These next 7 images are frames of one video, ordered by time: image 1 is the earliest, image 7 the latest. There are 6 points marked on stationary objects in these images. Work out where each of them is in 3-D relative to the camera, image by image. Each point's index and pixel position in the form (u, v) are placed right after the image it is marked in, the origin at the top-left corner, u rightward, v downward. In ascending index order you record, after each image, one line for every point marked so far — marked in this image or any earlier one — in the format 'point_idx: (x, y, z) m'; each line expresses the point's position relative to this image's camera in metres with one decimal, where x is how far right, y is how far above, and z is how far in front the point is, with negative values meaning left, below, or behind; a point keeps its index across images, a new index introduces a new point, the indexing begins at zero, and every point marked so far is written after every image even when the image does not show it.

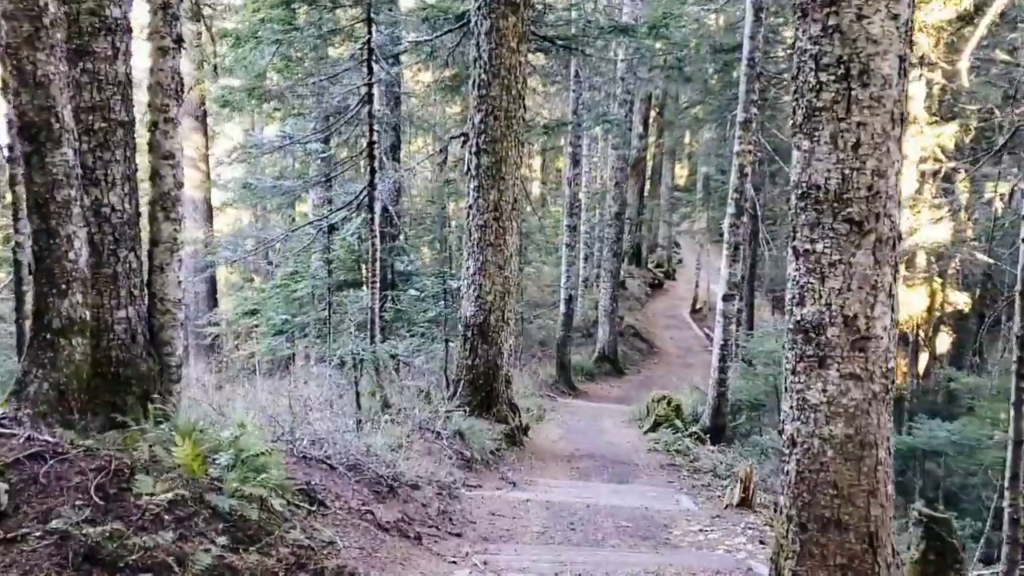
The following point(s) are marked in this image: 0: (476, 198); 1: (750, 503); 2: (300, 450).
0: (-0.5, +1.3, +10.4) m
1: (+2.7, -2.4, +7.9) m
2: (-1.8, -1.4, +6.0) m
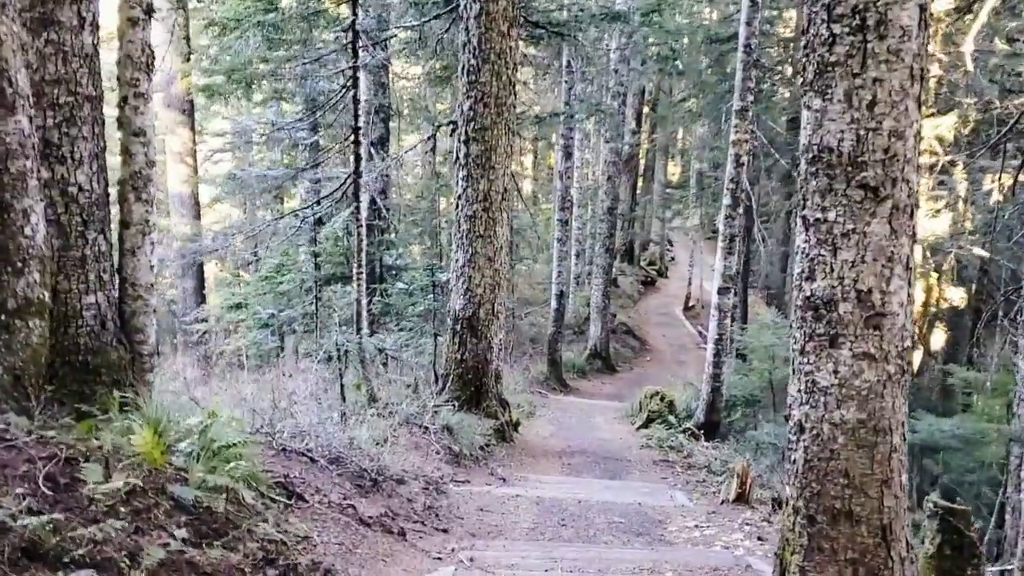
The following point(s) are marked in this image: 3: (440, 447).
0: (-0.6, +1.4, +10.2) m
1: (+2.5, -2.3, +7.6) m
2: (-1.9, -1.3, +5.8) m
3: (-0.9, -1.9, +8.8) m
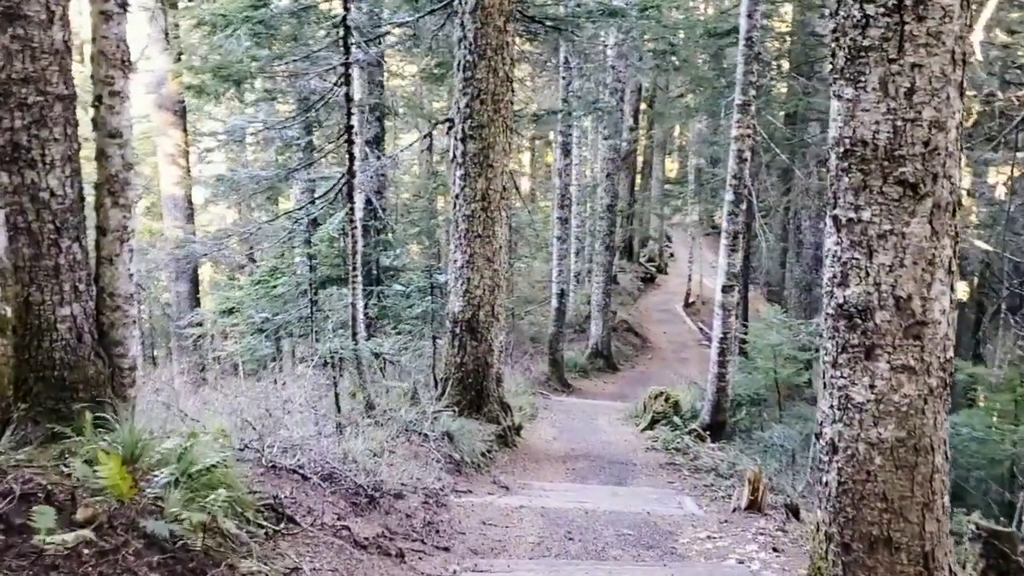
0: (-0.7, +1.4, +9.9) m
1: (+2.6, -2.3, +7.4) m
2: (-1.8, -1.3, +5.5) m
3: (-0.9, -2.0, +8.5) m
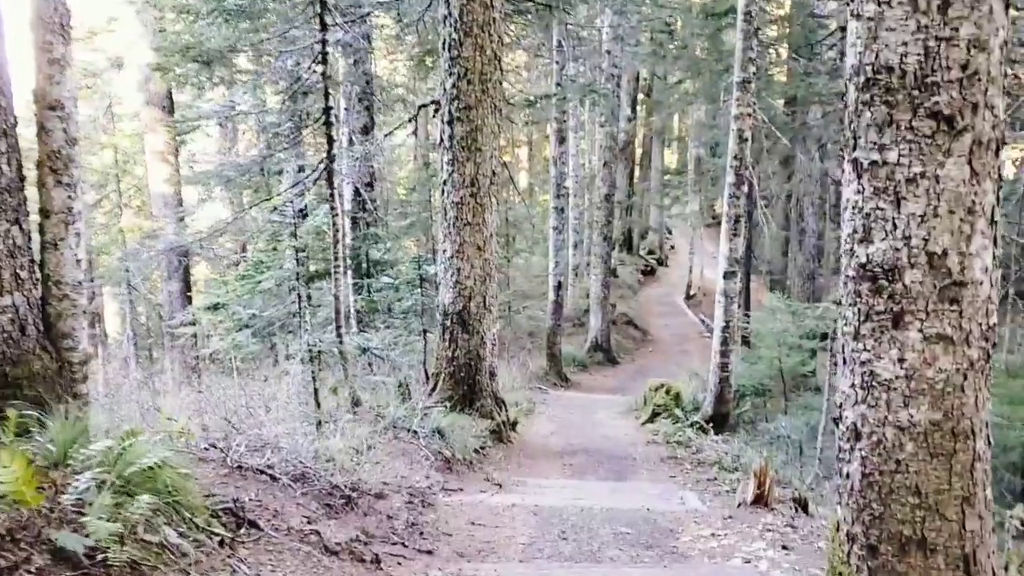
0: (-0.8, +1.5, +9.4) m
1: (+2.5, -2.1, +6.9) m
2: (-1.9, -1.2, +5.0) m
3: (-0.9, -1.8, +8.1) m
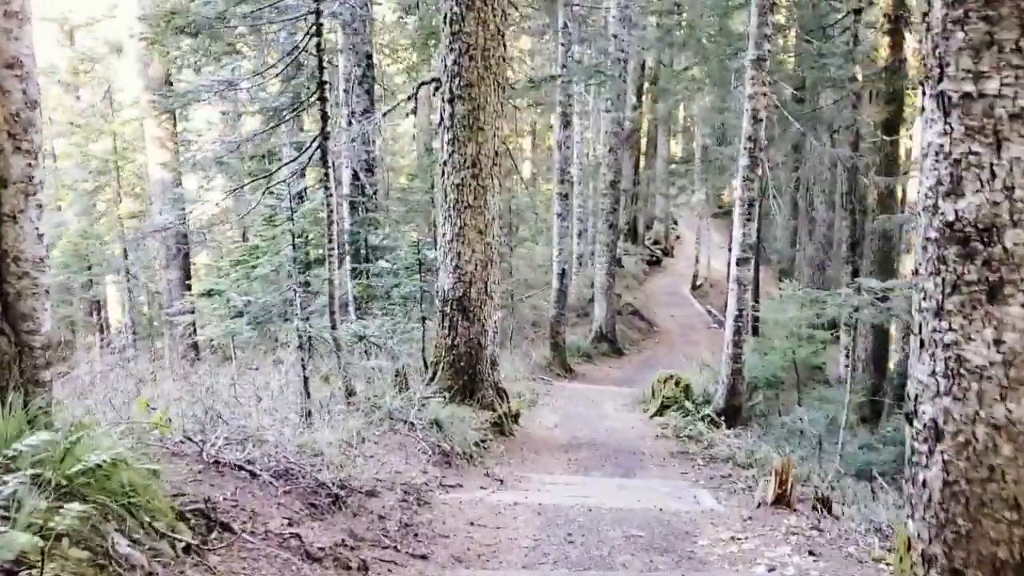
0: (-0.8, +1.7, +8.9) m
1: (+2.5, -1.9, +6.5) m
2: (-1.9, -1.1, +4.6) m
3: (-0.9, -1.7, +7.6) m
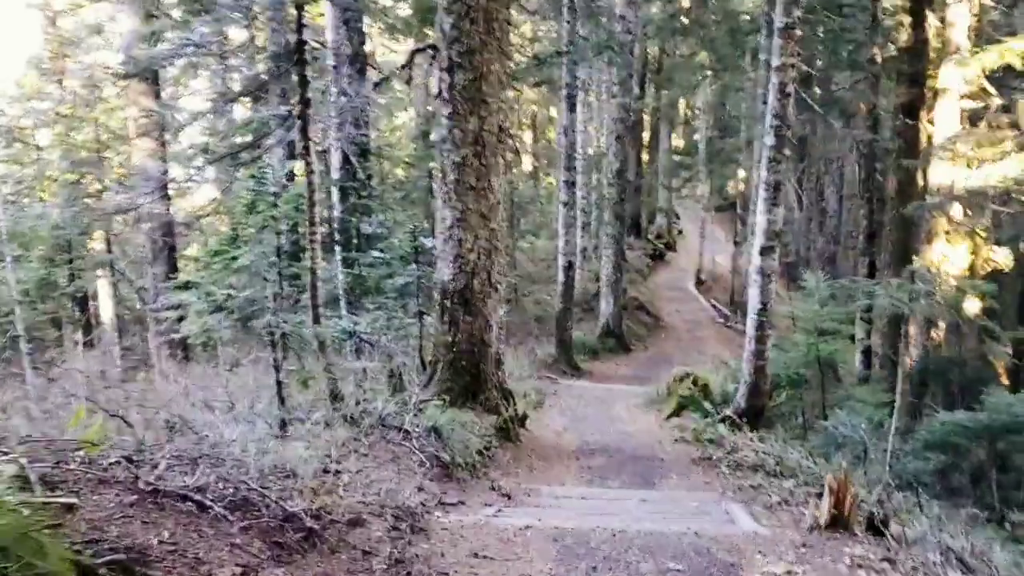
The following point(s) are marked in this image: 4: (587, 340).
0: (-0.7, +1.8, +8.0) m
1: (+2.6, -1.8, +5.5) m
2: (-1.9, -1.0, +3.7) m
3: (-0.8, -1.6, +6.7) m
4: (+2.0, -1.4, +19.1) m
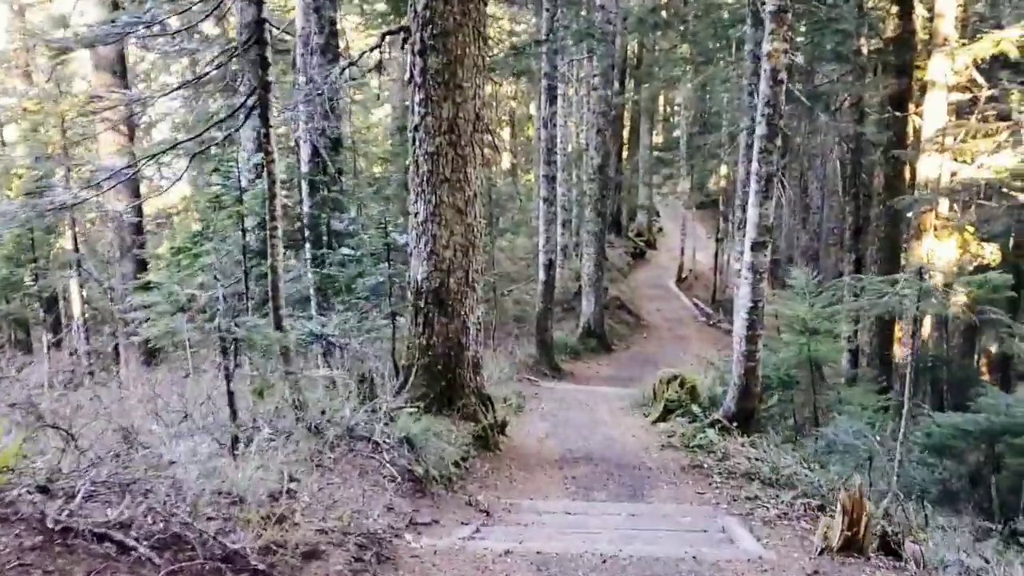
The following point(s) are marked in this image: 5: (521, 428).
0: (-0.9, +1.8, +7.4) m
1: (+2.4, -1.8, +5.1) m
2: (-1.9, -1.0, +3.1) m
3: (-1.0, -1.6, +6.1) m
4: (+1.5, -1.4, +18.6) m
5: (+0.1, -2.0, +10.1) m
